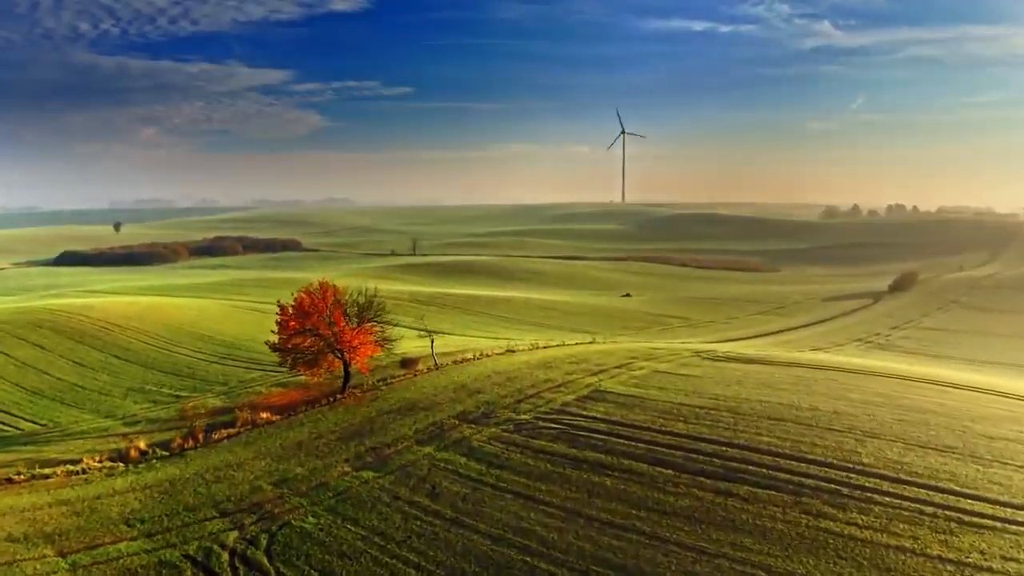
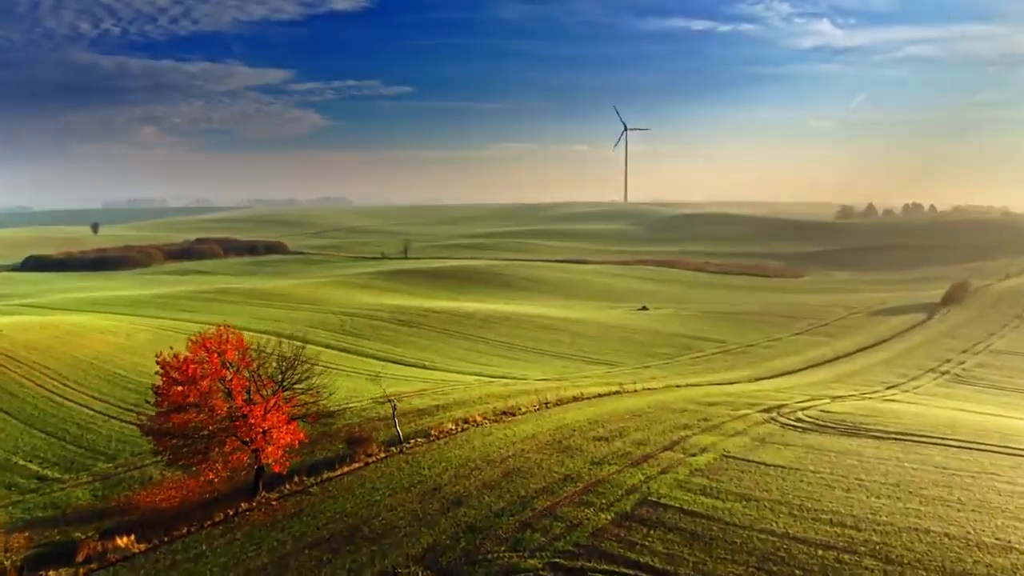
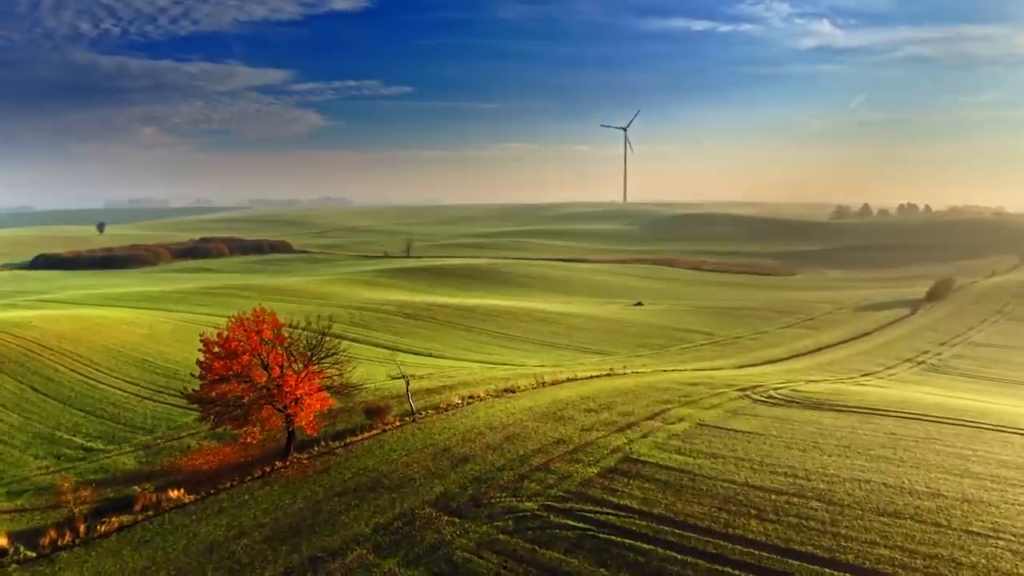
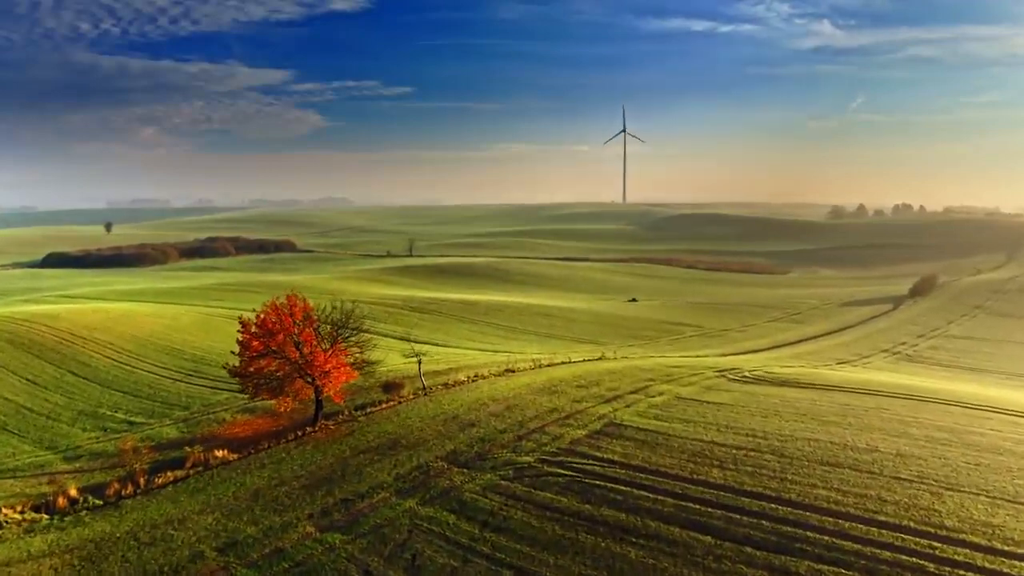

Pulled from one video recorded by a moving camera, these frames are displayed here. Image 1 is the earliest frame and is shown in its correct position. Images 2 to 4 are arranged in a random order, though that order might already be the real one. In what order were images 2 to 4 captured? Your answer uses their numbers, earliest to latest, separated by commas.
4, 3, 2
